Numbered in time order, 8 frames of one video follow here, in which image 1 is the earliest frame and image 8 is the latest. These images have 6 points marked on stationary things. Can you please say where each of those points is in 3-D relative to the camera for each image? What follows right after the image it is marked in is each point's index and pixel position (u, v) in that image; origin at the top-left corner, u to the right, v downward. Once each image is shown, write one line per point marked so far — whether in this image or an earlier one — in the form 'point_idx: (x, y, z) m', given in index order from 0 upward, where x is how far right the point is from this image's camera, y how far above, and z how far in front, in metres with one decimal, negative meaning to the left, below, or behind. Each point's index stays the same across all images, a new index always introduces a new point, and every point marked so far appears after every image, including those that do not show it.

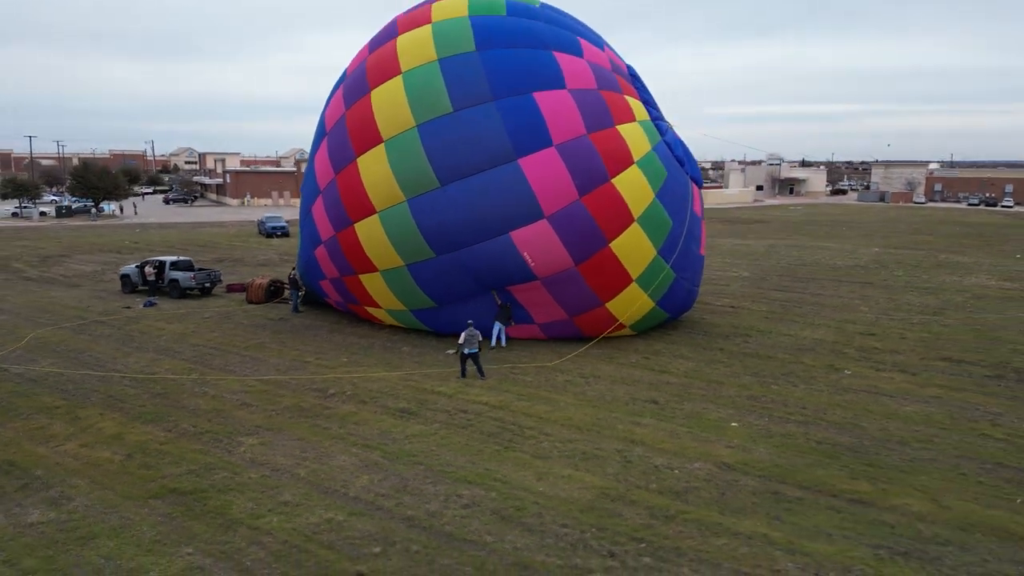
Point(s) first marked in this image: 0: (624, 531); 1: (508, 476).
0: (+0.8, -1.8, +5.4) m
1: (-0.1, -1.6, +6.4) m
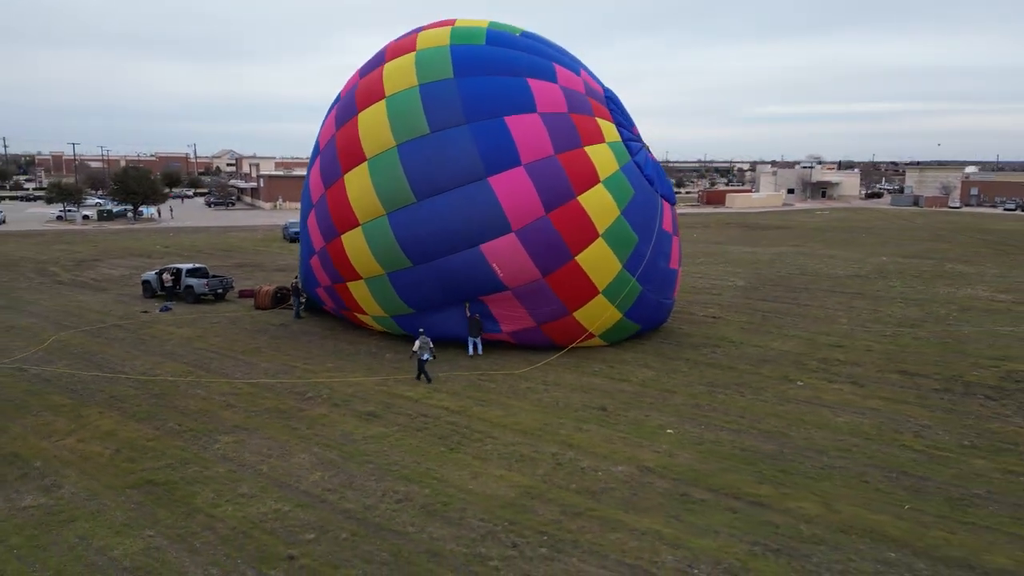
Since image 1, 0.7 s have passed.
0: (+0.1, -2.0, +6.1) m
1: (-0.7, -1.8, +7.1) m
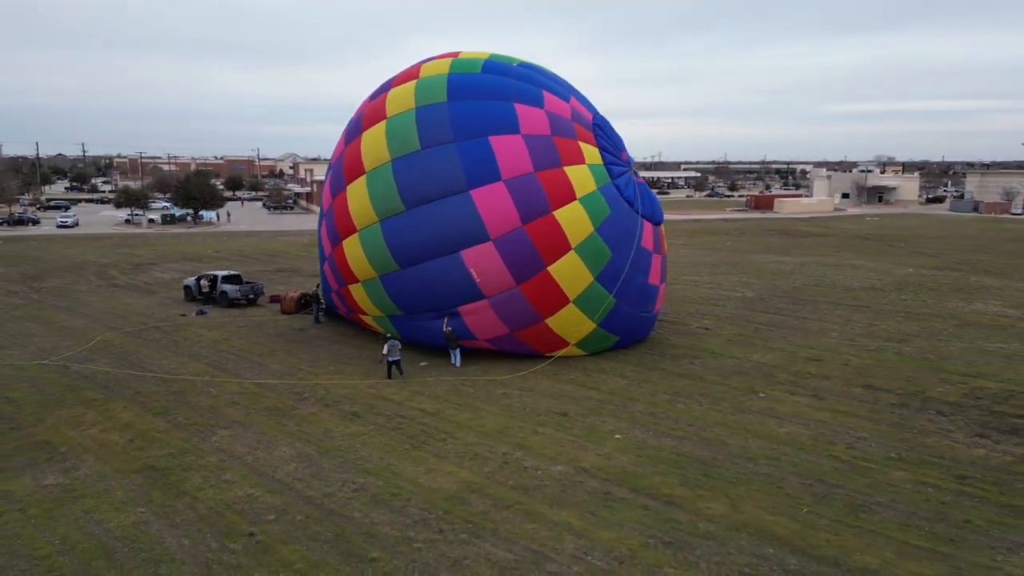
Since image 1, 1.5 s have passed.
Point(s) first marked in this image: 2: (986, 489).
0: (-0.5, -2.2, +7.0) m
1: (-1.2, -2.0, +8.1) m
2: (+4.9, -2.1, +7.7) m
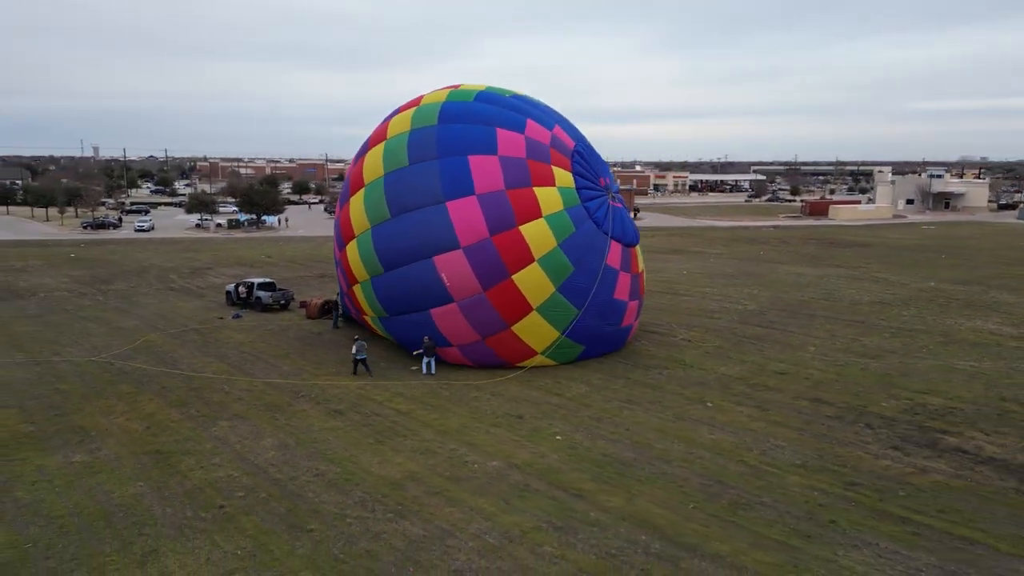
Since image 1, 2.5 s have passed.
0: (-1.3, -2.4, +8.4) m
1: (-2.0, -2.2, +9.5) m
2: (+4.1, -2.4, +8.6) m
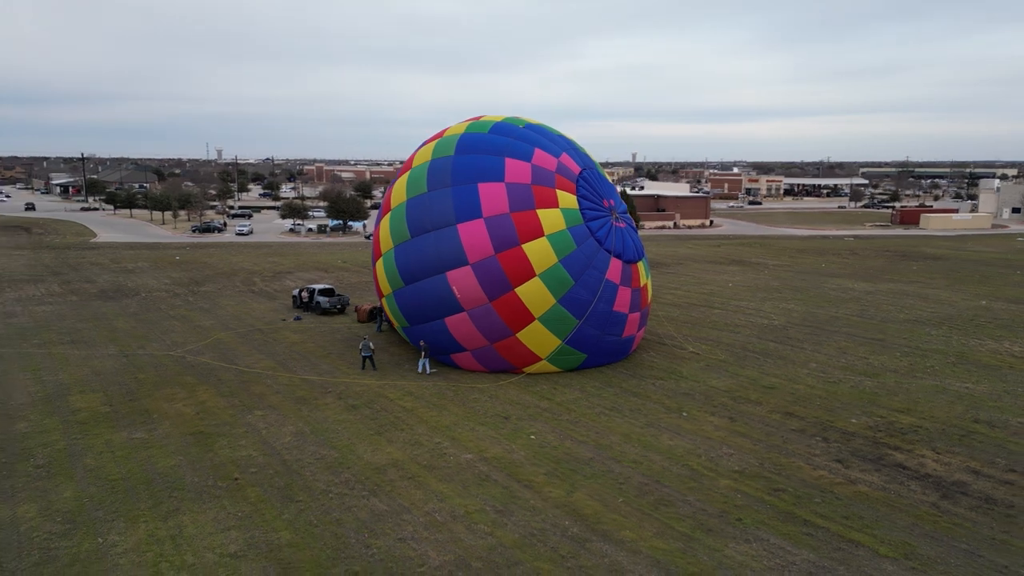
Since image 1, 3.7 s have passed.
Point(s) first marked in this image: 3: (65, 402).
0: (-1.9, -2.6, +10.1) m
1: (-2.4, -2.4, +11.3) m
2: (+3.5, -2.8, +9.5) m
3: (-8.3, -2.1, +13.5) m
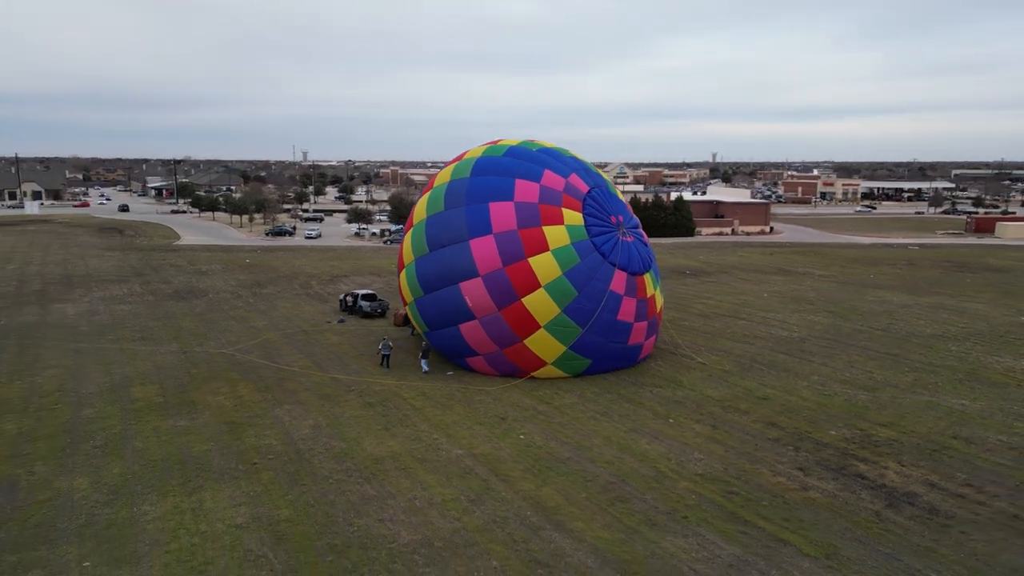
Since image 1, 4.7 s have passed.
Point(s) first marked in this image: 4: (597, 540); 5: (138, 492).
0: (-2.2, -2.8, +11.5) m
1: (-2.6, -2.6, +12.7) m
2: (+3.2, -3.0, +10.4) m
3: (-8.2, -2.2, +15.6) m
4: (+1.1, -3.2, +9.3) m
5: (-5.4, -3.0, +10.7) m
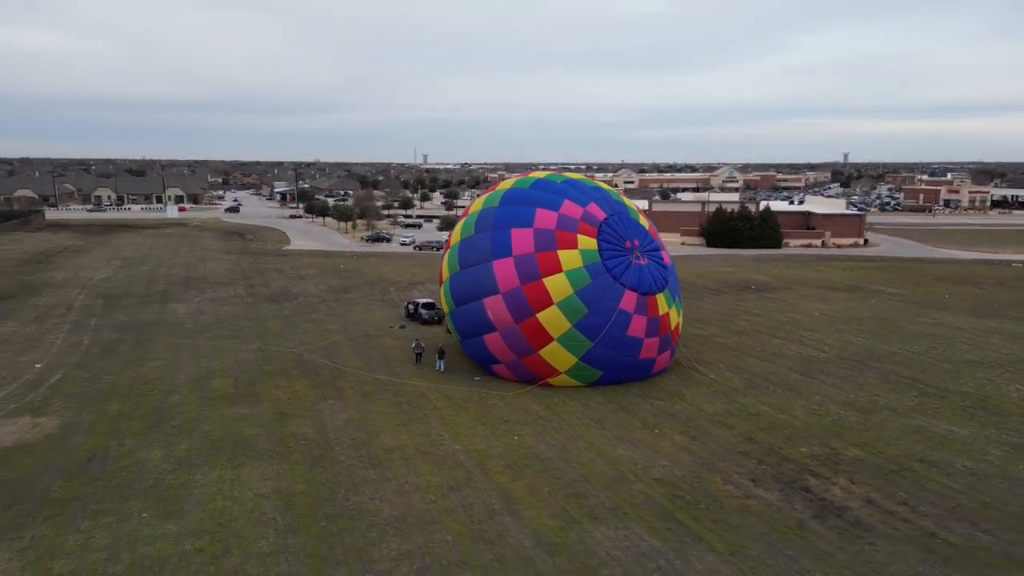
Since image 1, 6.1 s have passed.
0: (-2.5, -3.2, +13.8) m
1: (-2.6, -3.0, +15.0) m
2: (+2.7, -3.5, +11.9) m
3: (-7.7, -2.4, +18.7) m
4: (+0.4, -3.6, +11.1) m
5: (-5.8, -3.2, +13.4) m
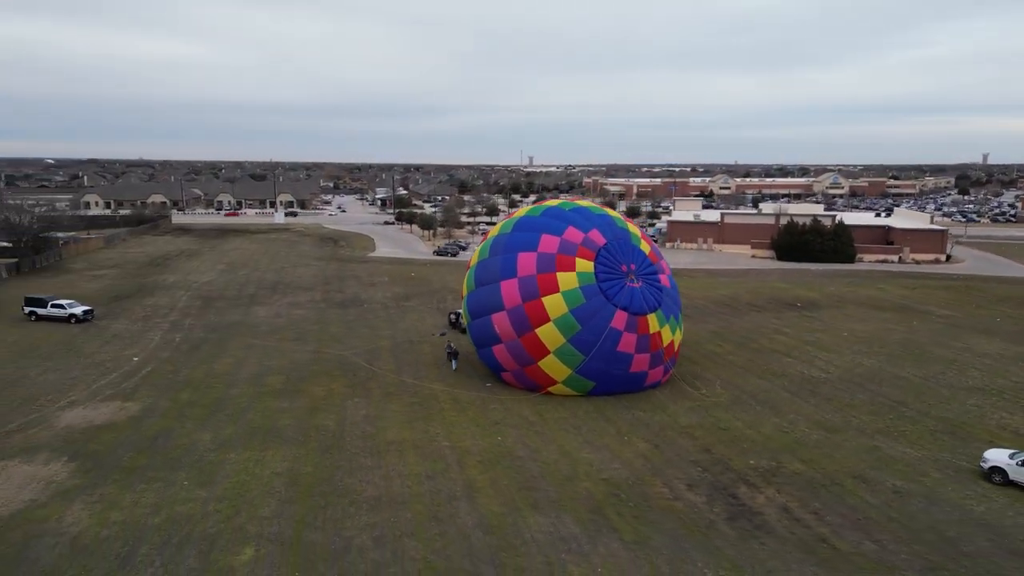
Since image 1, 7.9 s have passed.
0: (-2.9, -3.6, +16.4) m
1: (-2.9, -3.4, +17.7) m
2: (+1.9, -4.0, +13.8) m
3: (-7.5, -2.8, +22.0) m
4: (-0.5, -4.1, +13.4) m
5: (-6.3, -3.6, +16.5) m
